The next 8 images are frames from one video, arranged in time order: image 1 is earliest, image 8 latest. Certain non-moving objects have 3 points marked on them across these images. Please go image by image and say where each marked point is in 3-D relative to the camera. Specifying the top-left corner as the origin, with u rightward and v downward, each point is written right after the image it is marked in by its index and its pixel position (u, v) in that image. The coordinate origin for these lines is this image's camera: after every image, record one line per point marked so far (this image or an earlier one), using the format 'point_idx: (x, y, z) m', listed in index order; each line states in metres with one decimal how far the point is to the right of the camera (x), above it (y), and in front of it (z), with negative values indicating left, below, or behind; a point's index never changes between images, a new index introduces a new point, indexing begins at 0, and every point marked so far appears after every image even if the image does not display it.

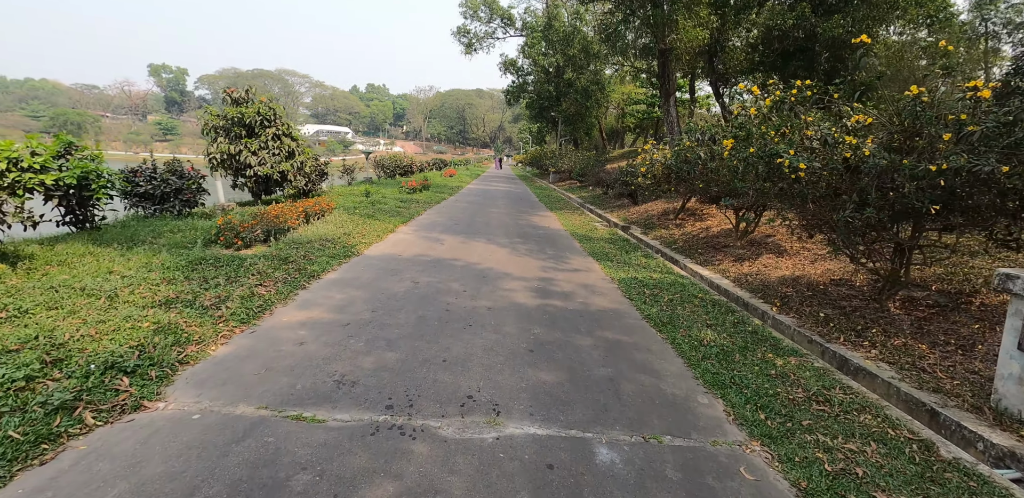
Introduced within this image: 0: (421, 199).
0: (-2.3, +1.3, +12.8) m
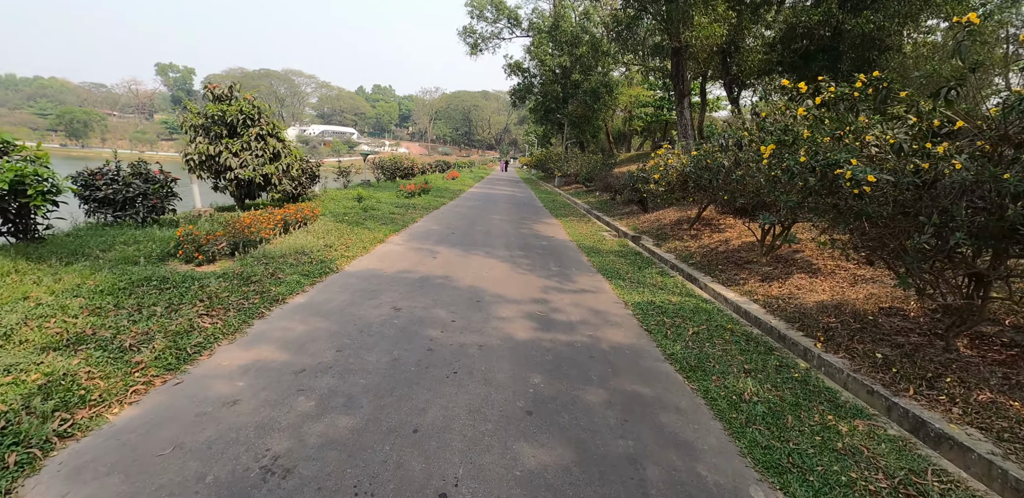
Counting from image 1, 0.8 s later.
0: (-2.2, +1.1, +12.1) m
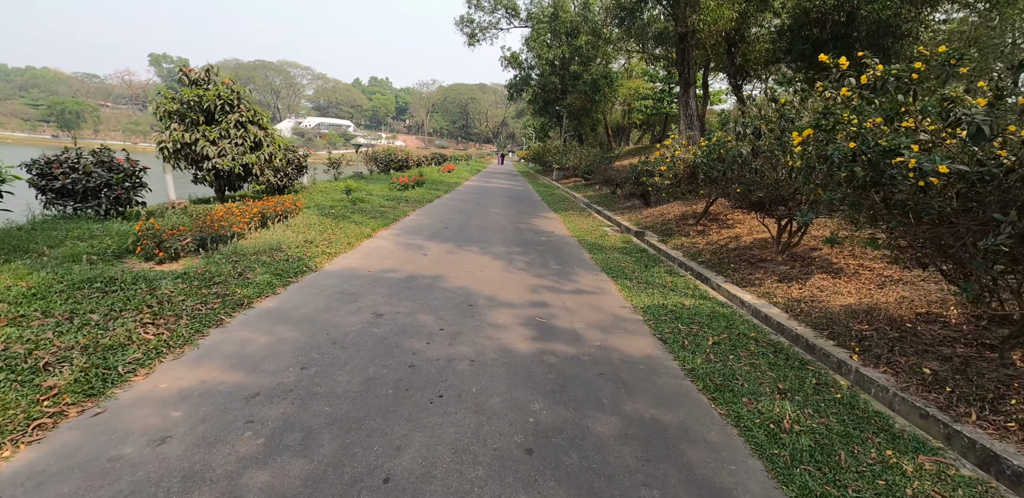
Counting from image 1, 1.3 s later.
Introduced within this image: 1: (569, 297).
0: (-2.3, +1.2, +11.5) m
1: (+0.5, -0.4, +4.7) m
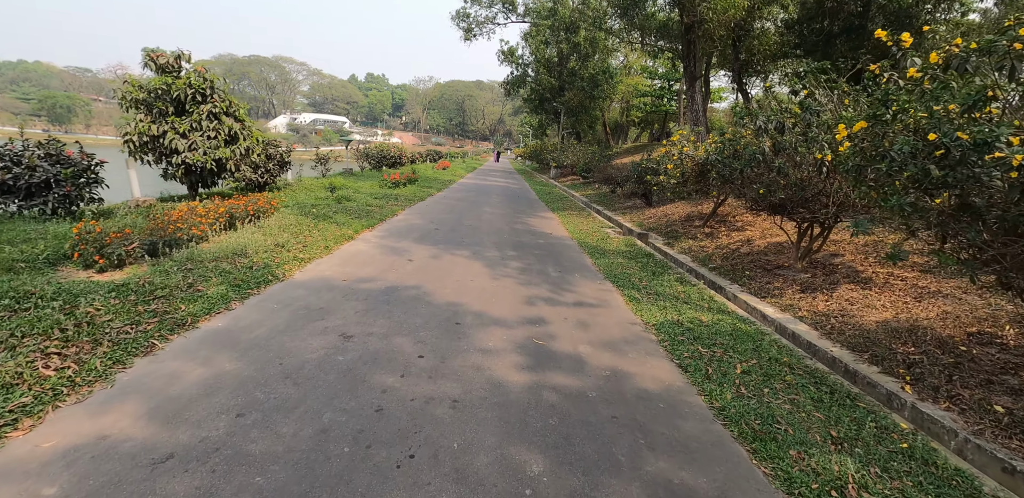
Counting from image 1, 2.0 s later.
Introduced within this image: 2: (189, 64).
0: (-2.4, +1.2, +10.9) m
1: (+0.5, -0.5, +4.1) m
2: (-4.8, +2.7, +7.5) m
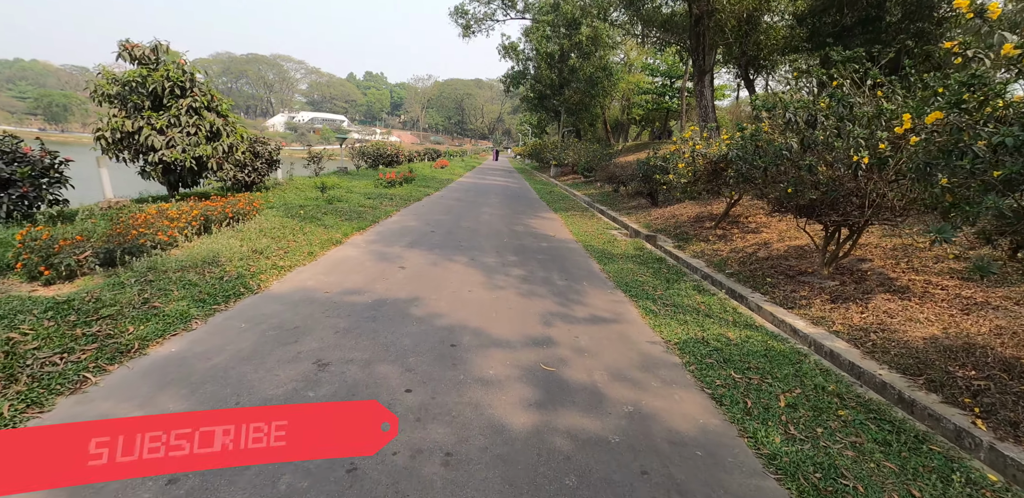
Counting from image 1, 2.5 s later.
0: (-2.4, +1.1, +10.4) m
1: (+0.5, -0.6, +3.6) m
2: (-4.8, +2.7, +7.0) m
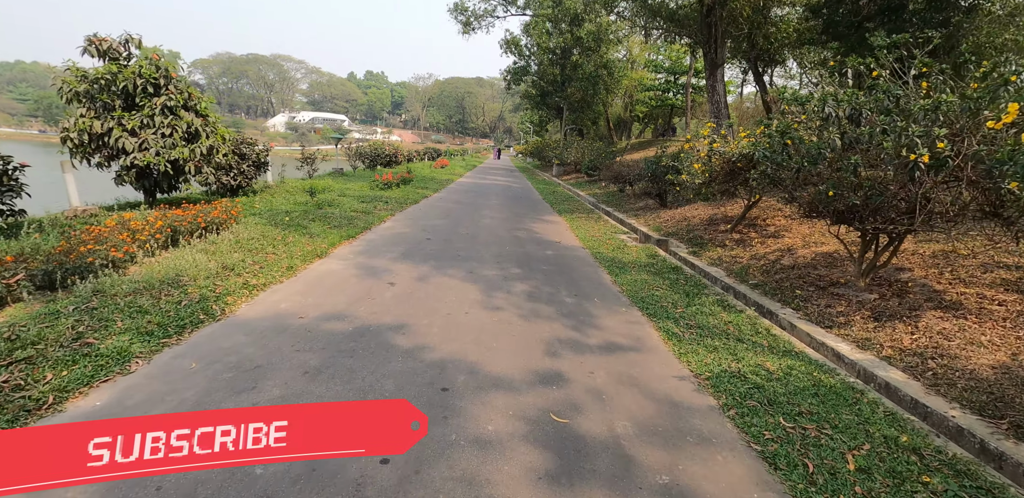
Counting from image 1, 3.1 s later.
0: (-2.3, +1.0, +9.9) m
1: (+0.5, -0.7, +3.1) m
2: (-4.7, +2.5, +6.5) m
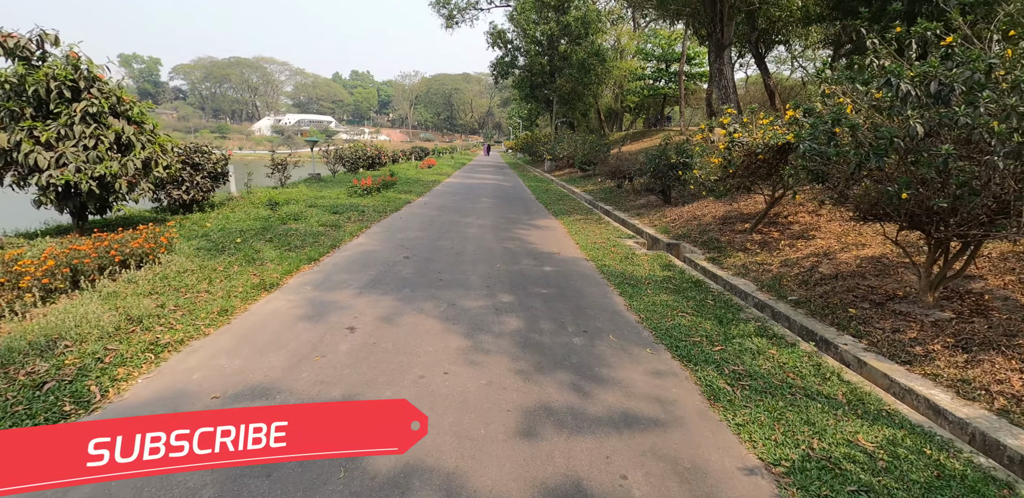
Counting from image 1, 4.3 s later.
0: (-2.5, +0.8, +9.0) m
1: (+0.5, -0.9, +2.2) m
2: (-4.9, +2.2, +5.5) m
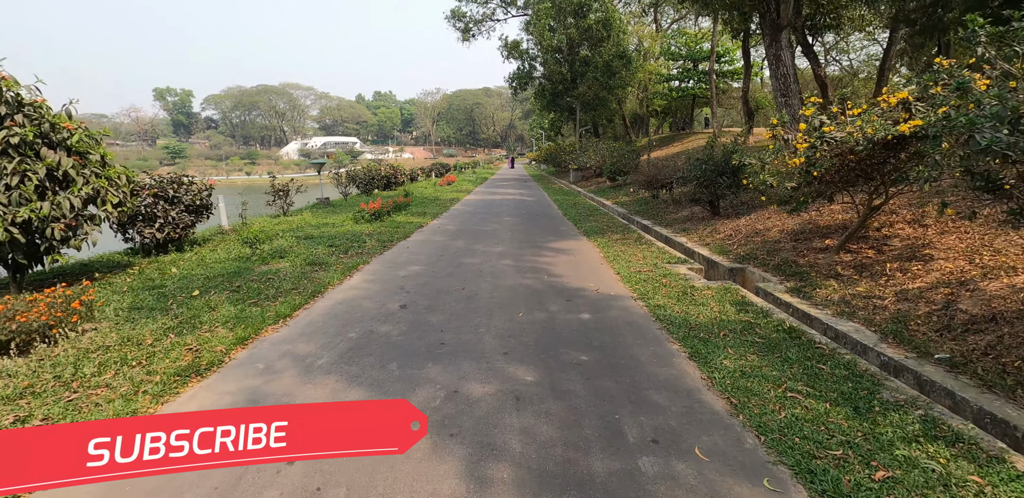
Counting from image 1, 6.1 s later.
0: (-2.1, +0.2, +7.9) m
1: (+0.6, -1.1, +0.9) m
2: (-4.8, +1.6, +4.5) m
